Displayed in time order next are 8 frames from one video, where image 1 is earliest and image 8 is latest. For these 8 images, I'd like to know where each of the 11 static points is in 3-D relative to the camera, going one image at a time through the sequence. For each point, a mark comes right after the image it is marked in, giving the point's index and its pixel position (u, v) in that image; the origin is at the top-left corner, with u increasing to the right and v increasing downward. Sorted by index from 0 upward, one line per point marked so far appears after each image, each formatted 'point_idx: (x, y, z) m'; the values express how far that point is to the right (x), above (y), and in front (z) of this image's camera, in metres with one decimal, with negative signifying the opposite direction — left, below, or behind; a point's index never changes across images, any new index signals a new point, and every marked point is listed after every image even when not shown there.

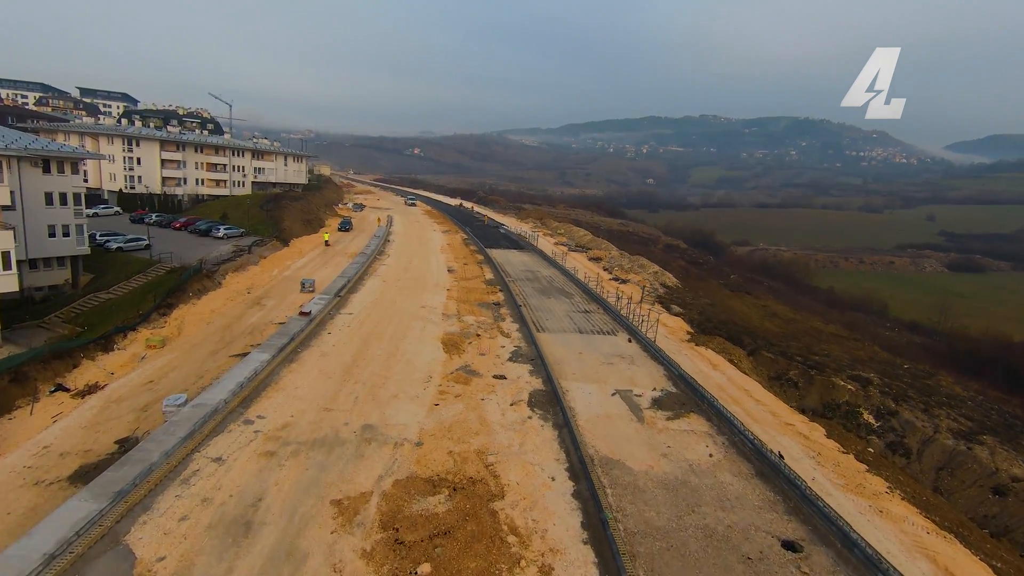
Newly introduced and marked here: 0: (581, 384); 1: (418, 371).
0: (+2.1, -3.0, +15.7) m
1: (-2.9, -2.6, +15.6) m
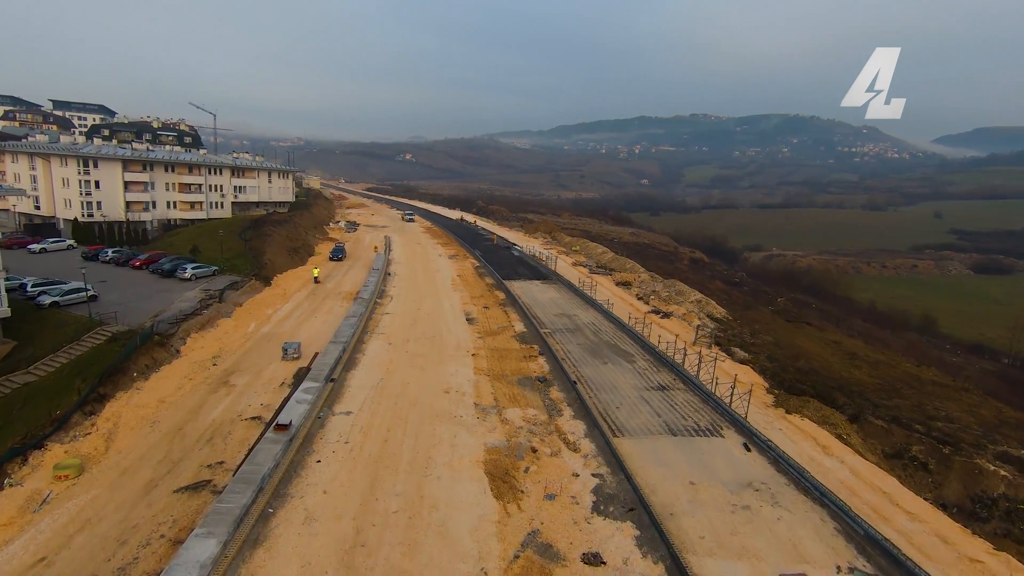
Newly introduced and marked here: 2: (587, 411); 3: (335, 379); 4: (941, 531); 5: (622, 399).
0: (+4.0, -5.3, +9.8) m
1: (-1.0, -5.1, +9.7) m
2: (+2.3, -3.8, +15.6) m
3: (-5.9, -3.0, +17.2) m
4: (+12.7, -7.1, +15.2) m
5: (+3.6, -3.6, +16.8) m
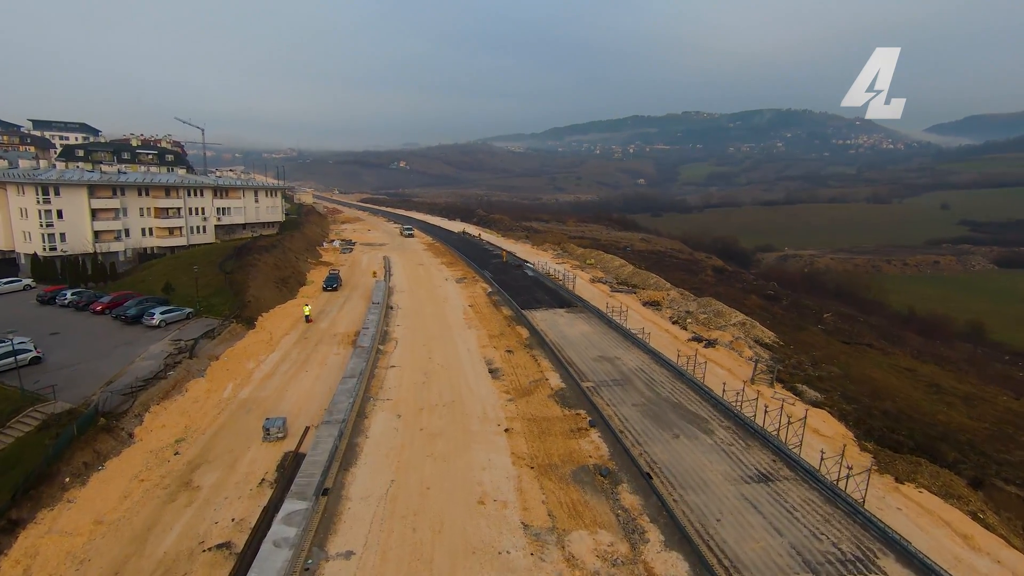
0: (+5.5, -6.8, +5.4) m
1: (+0.5, -6.7, +5.3) m
2: (+3.7, -5.4, +11.2) m
3: (-4.5, -4.9, +12.8) m
4: (+14.2, -8.4, +10.8) m
5: (+5.0, -5.2, +12.4) m
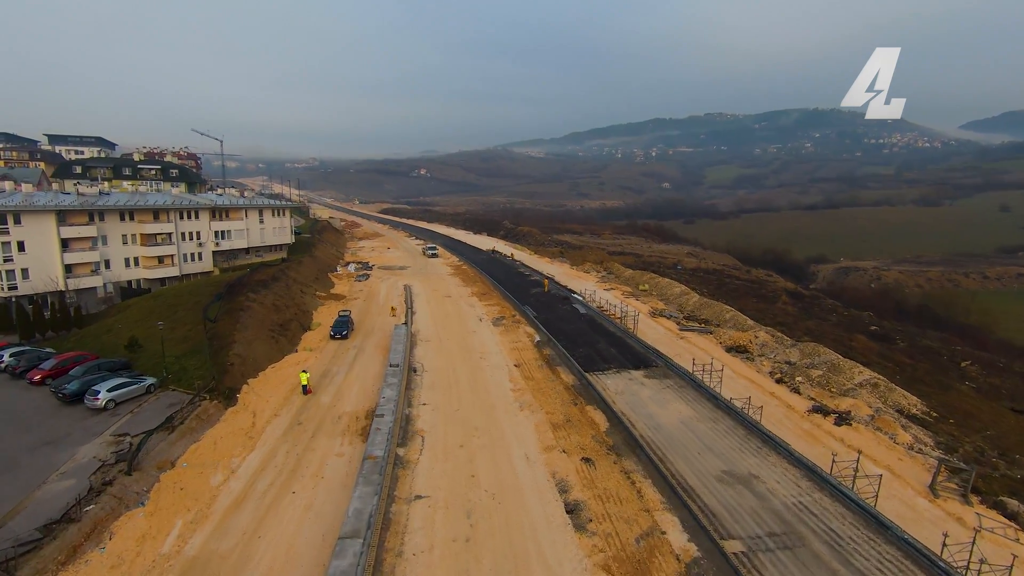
0: (+7.3, -9.0, -2.2) m
1: (+2.3, -9.0, -2.1) m
2: (+5.7, -7.6, +3.7) m
3: (-2.5, -7.3, +5.6) m
4: (+16.2, -10.6, +2.9) m
5: (+7.0, -7.5, +4.9) m
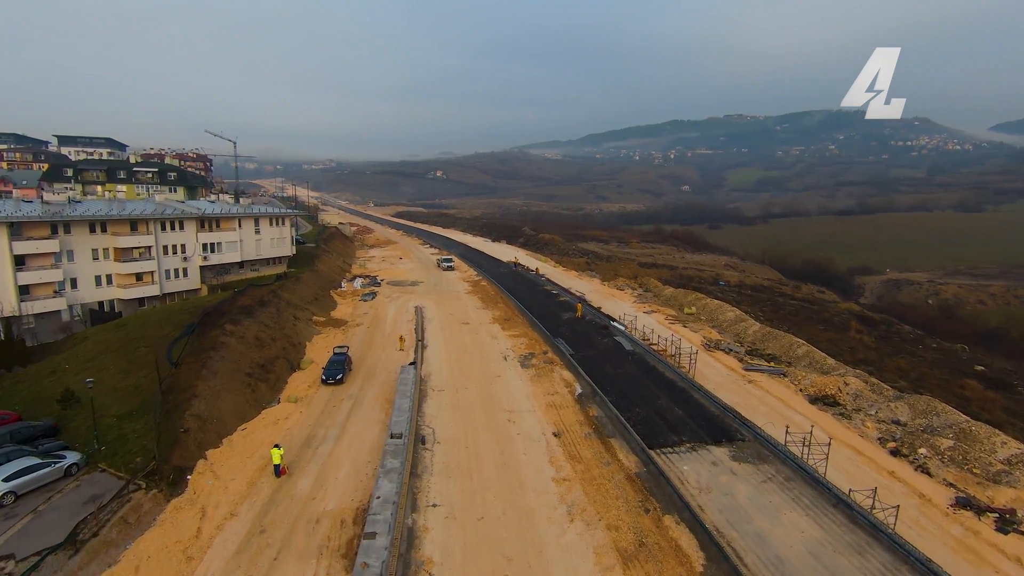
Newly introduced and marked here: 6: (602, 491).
0: (+7.8, -10.6, -8.0) m
1: (+2.8, -10.5, -7.8) m
2: (+6.4, -9.2, -2.1) m
3: (-1.7, -8.8, +0.1) m
4: (+16.9, -12.2, -3.2) m
5: (+7.8, -9.1, -1.0) m
6: (+2.6, -5.8, +14.9) m
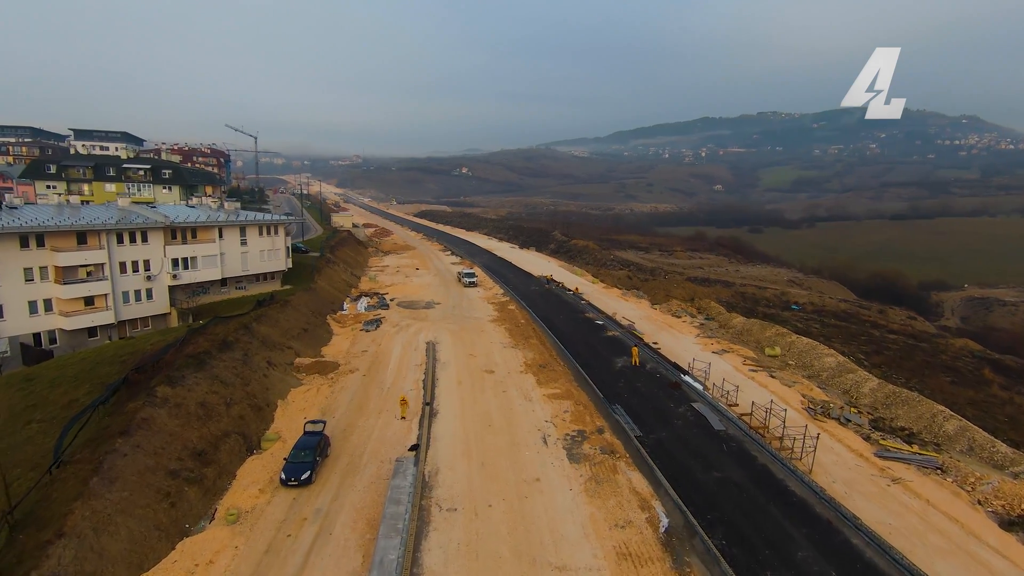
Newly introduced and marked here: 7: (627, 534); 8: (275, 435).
0: (+7.6, -12.8, -15.9) m
1: (+2.7, -12.6, -15.4) m
2: (+6.5, -11.4, -9.9) m
3: (-1.5, -10.8, -7.4) m
4: (+16.9, -14.6, -11.5) m
5: (+8.0, -11.3, -8.9) m
6: (+3.6, -7.9, +7.2) m
7: (+3.0, -6.5, +13.6) m
8: (-8.8, -5.4, +19.1) m
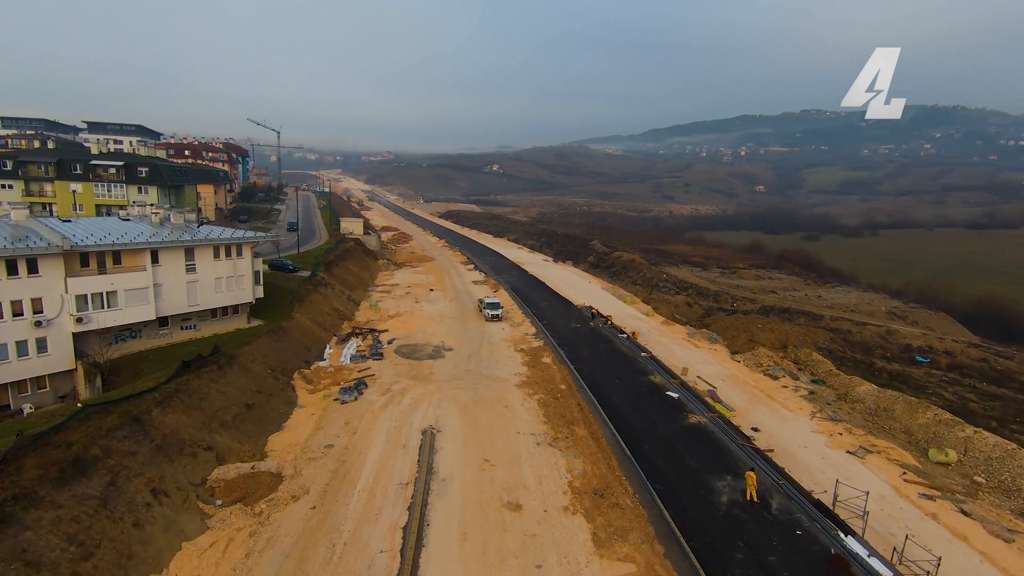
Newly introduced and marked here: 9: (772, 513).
0: (+6.3, -15.7, -25.8) m
1: (+1.4, -15.4, -25.1) m
2: (+5.6, -14.3, -19.8) m
3: (-2.3, -13.5, -16.8) m
4: (+15.7, -17.7, -22.0) m
5: (+7.1, -14.1, -18.8) m
6: (+3.6, -10.6, -2.6) m
7: (+3.4, -9.1, +3.9) m
8: (-8.0, -7.8, +10.0) m
9: (+7.8, -6.7, +15.3) m
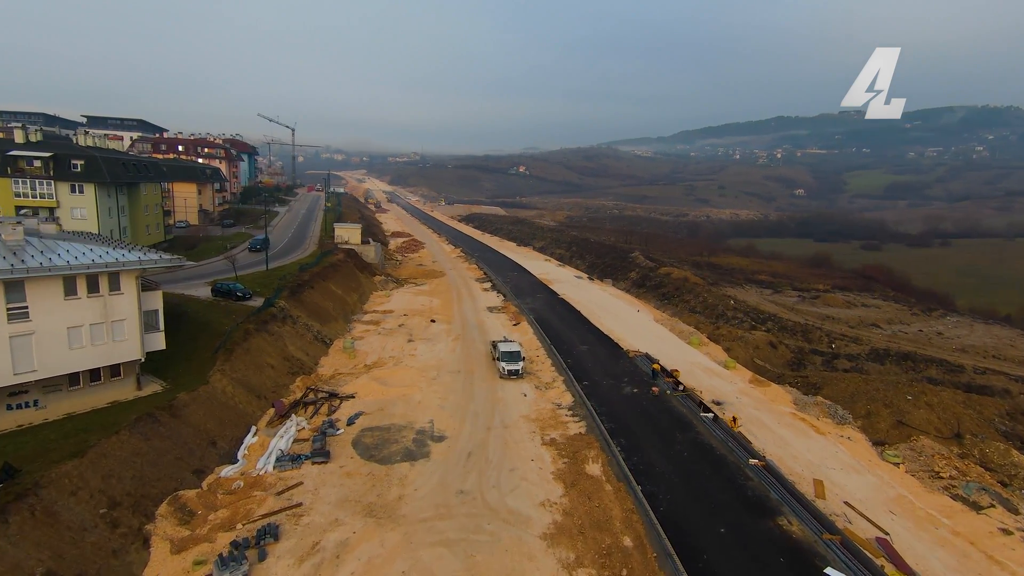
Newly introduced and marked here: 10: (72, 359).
0: (+4.4, -17.7, -36.8) m
1: (-0.5, -17.3, -35.9) m
2: (+4.0, -16.2, -30.7) m
3: (-3.7, -15.3, -27.4) m
4: (+13.9, -19.8, -33.4) m
5: (+5.5, -16.1, -29.9) m
6: (+2.9, -12.6, -13.5) m
7: (+3.0, -11.2, -7.0) m
8: (-8.0, -9.6, -0.4) m
9: (+8.0, -8.8, +4.2) m
10: (-14.7, -2.3, +17.1) m
